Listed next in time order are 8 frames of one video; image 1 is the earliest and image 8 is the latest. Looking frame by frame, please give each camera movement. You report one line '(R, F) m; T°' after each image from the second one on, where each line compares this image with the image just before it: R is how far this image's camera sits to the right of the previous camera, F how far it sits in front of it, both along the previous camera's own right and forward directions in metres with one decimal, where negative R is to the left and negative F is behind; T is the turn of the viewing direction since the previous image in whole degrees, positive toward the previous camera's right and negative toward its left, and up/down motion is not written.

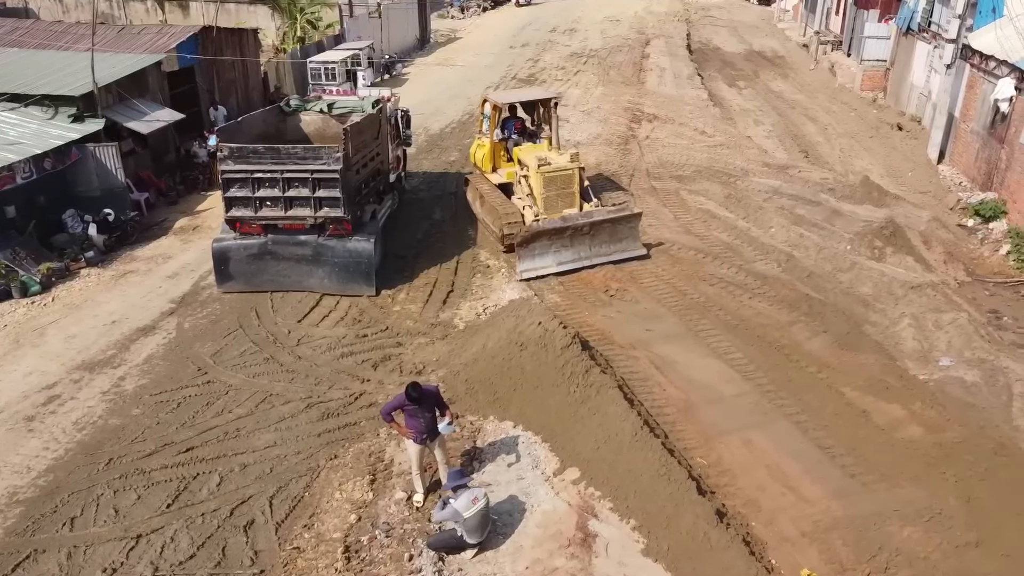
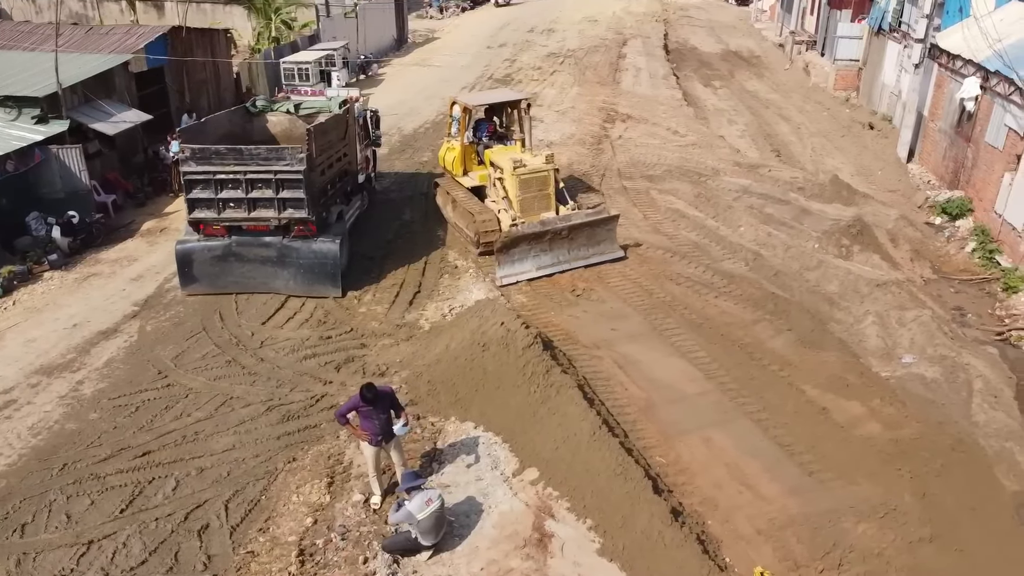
(+0.3, 0.0) m; +1°
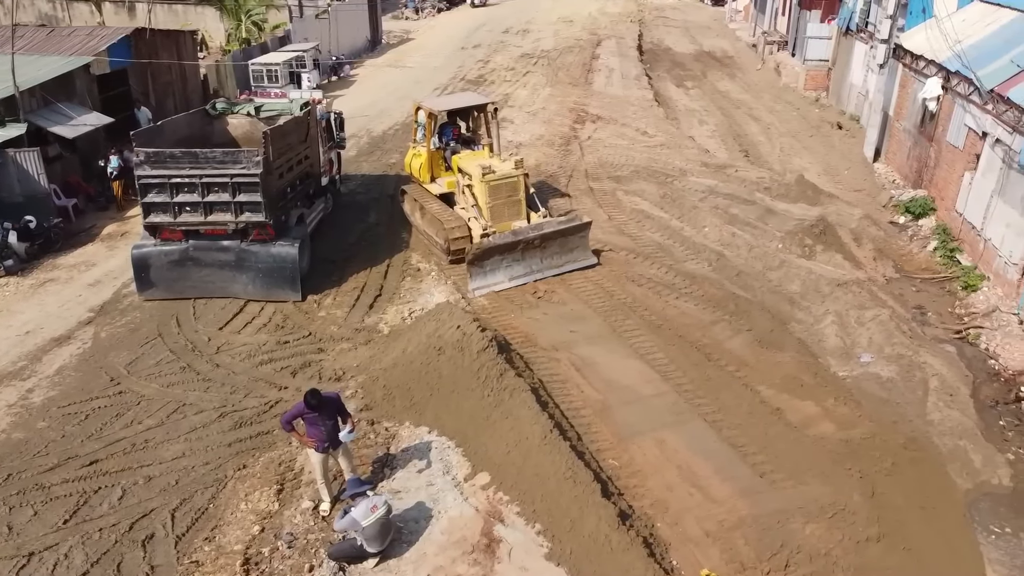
(+0.3, 0.0) m; +1°
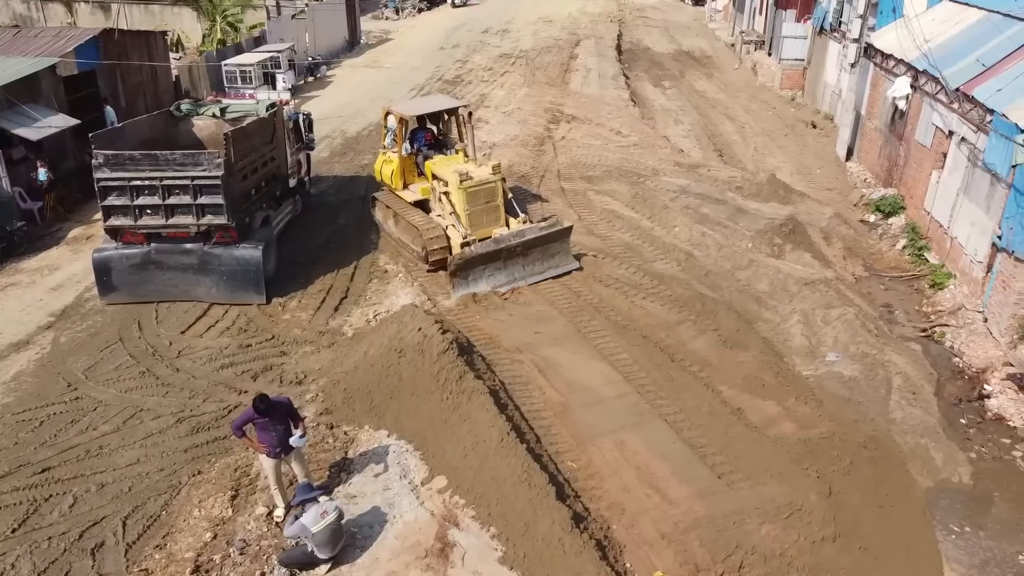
(+0.3, 0.0) m; +1°
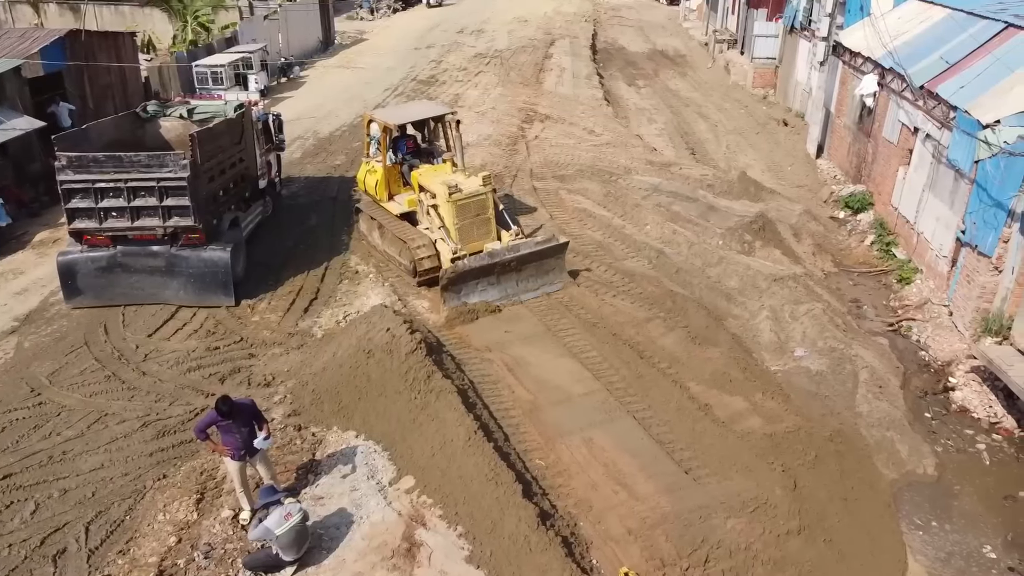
(+0.2, 0.0) m; +1°
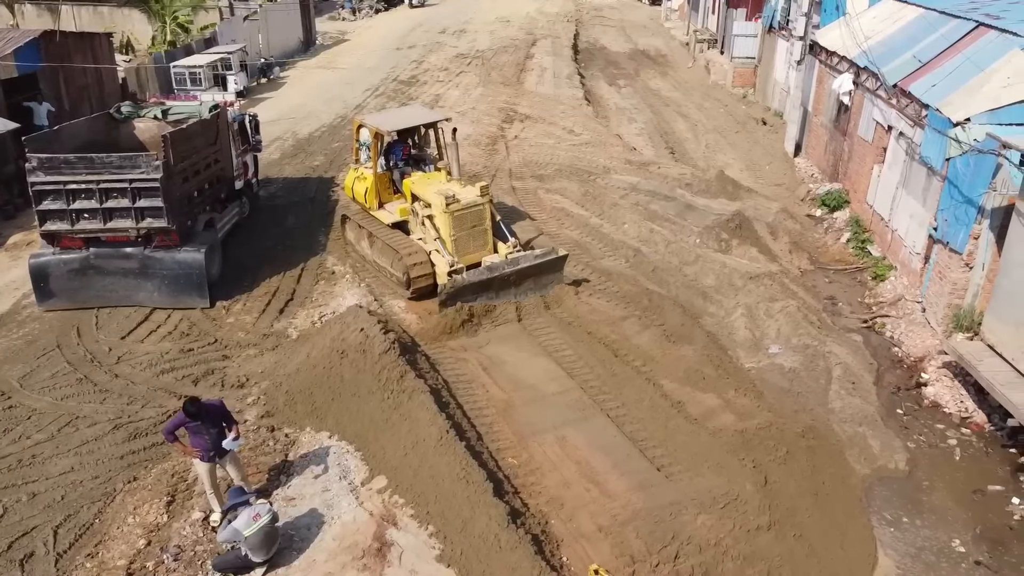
(+0.2, 0.0) m; +1°
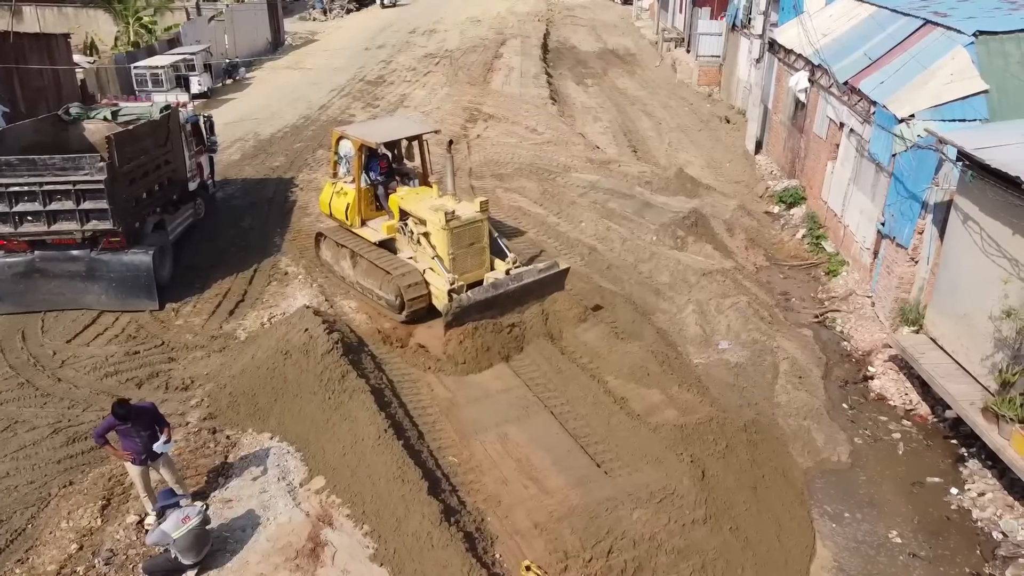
(+0.4, 0.0) m; +1°
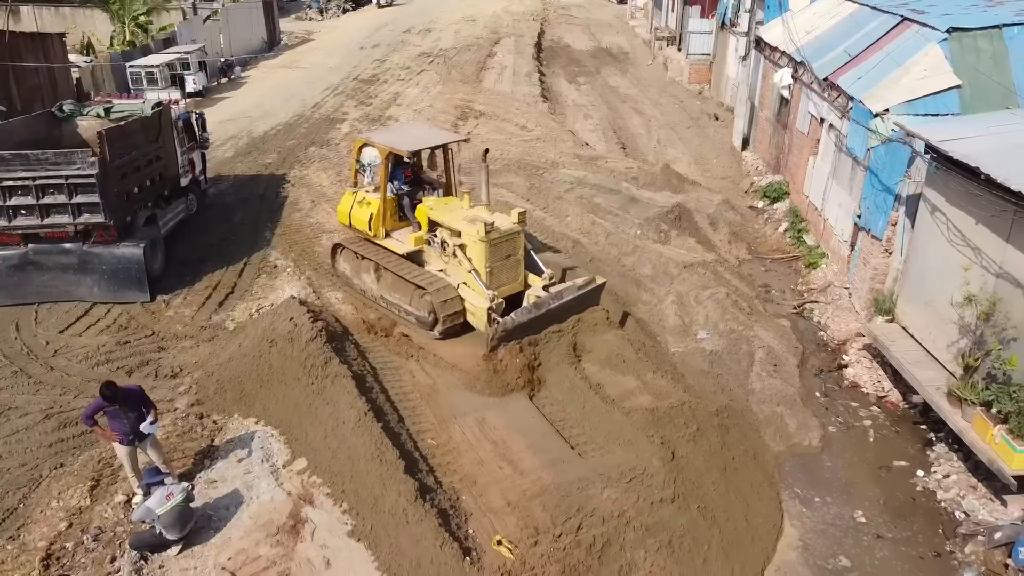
(+0.3, -0.2) m; 0°
